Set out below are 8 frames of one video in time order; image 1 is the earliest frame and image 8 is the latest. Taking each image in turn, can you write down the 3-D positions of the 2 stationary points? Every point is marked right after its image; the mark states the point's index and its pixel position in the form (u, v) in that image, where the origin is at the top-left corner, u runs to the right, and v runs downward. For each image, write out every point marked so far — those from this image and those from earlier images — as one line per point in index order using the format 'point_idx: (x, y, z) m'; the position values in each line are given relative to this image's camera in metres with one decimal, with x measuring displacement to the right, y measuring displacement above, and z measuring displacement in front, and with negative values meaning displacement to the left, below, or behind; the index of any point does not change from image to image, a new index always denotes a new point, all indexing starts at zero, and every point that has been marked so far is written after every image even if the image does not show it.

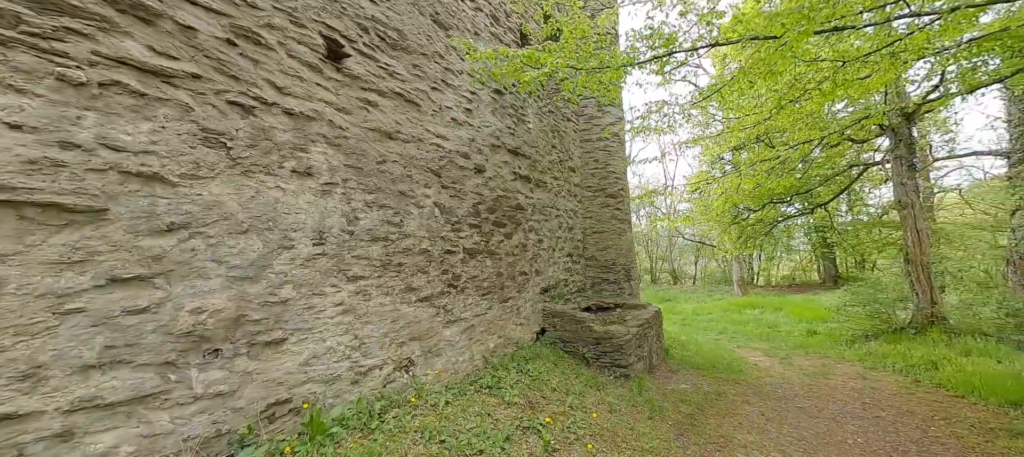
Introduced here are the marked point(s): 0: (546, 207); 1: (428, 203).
0: (+0.6, +0.3, +6.2) m
1: (-0.9, +0.3, +3.9) m
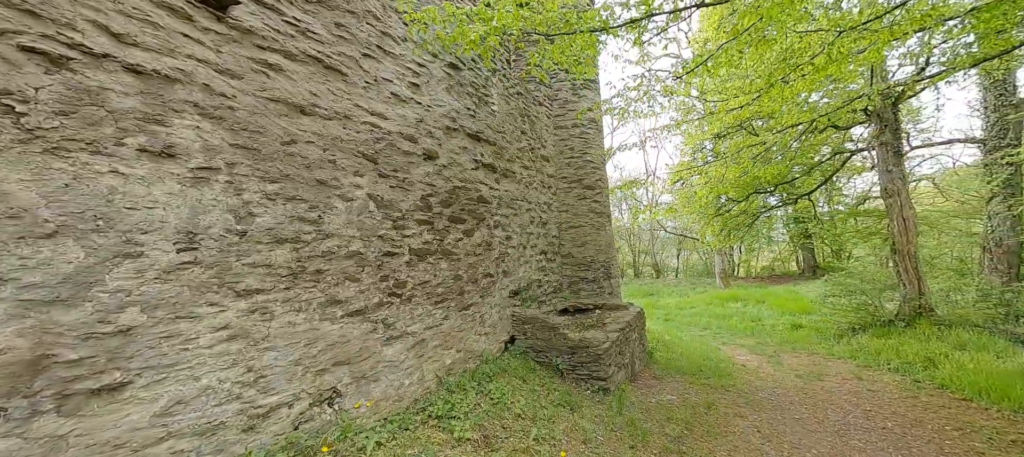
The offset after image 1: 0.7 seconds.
0: (+0.1, +0.4, +5.6) m
1: (-1.3, +0.3, +3.2) m
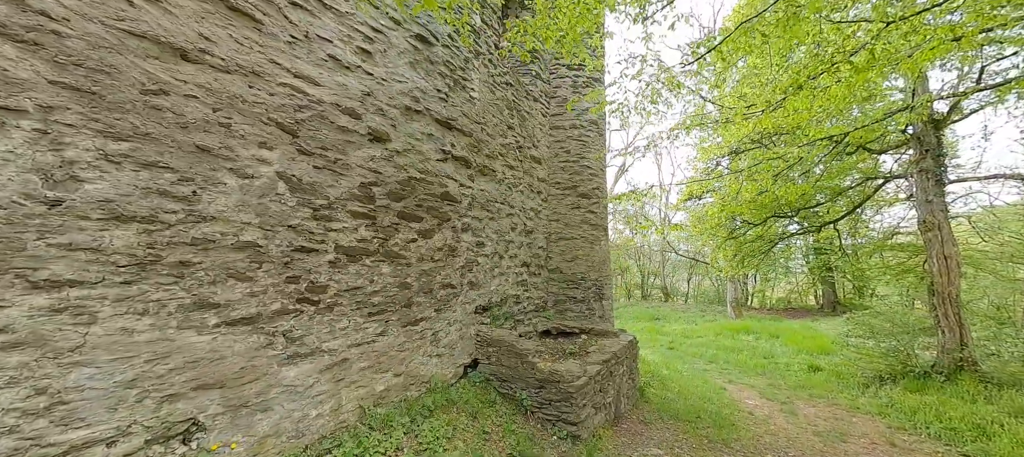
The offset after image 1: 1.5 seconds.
0: (-0.2, +0.3, +4.9) m
1: (-1.7, +0.4, +2.5) m
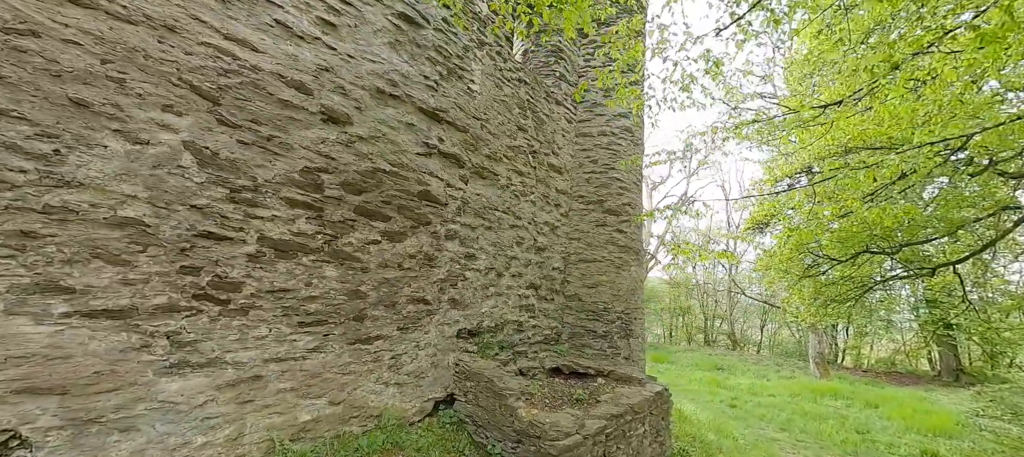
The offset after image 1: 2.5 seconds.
0: (-0.2, +0.2, +4.2) m
1: (-2.0, +0.5, +2.1) m
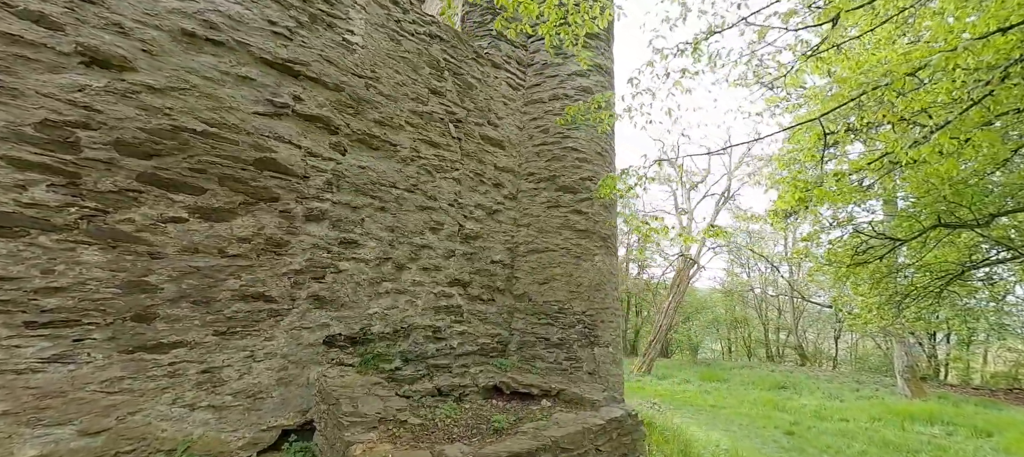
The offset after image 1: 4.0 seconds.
0: (-1.1, +0.4, +3.4) m
1: (-3.2, +0.7, +1.6) m
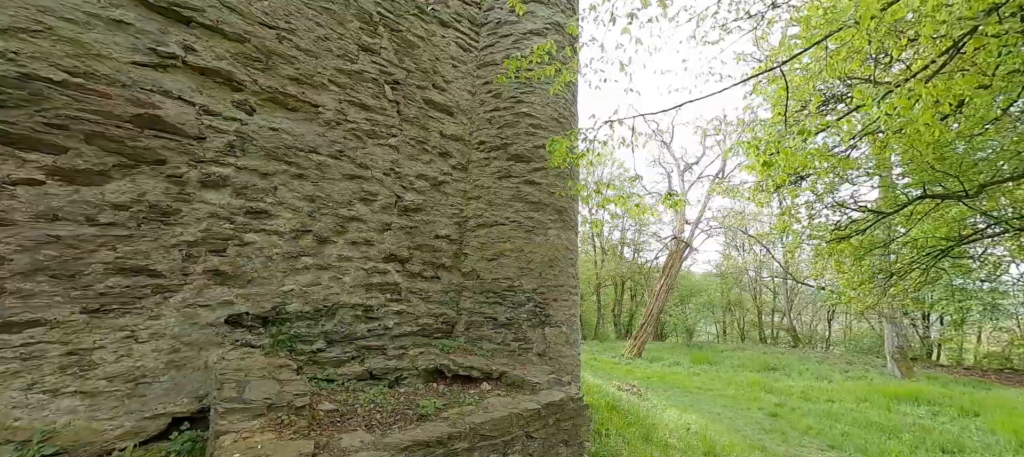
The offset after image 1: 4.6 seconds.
0: (-1.7, +0.6, +3.1) m
1: (-3.8, +0.8, +1.3) m
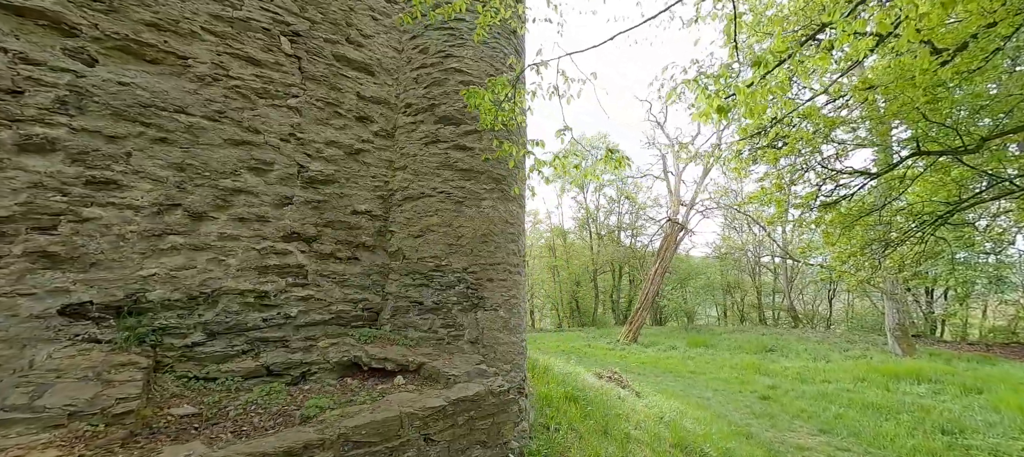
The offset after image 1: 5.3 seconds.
0: (-2.4, +0.8, +2.6) m
1: (-4.4, +0.9, +0.8) m
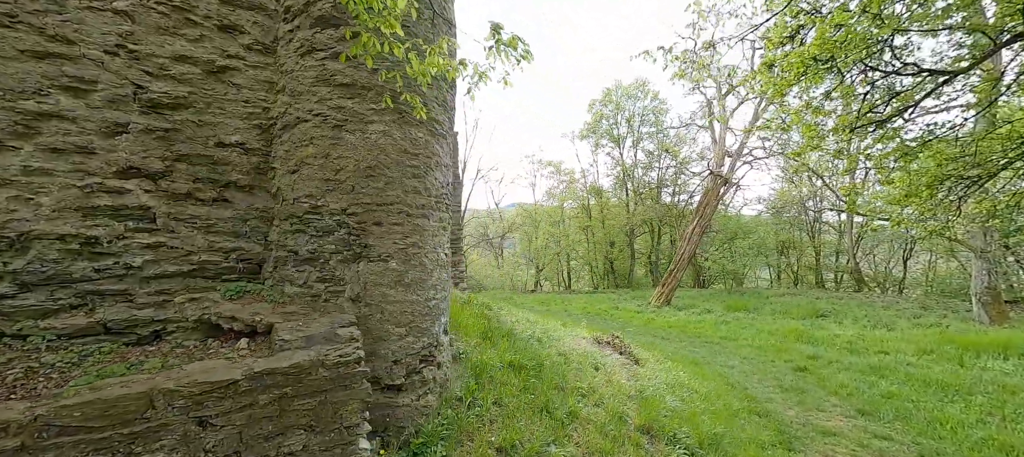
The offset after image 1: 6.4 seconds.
0: (-3.2, +1.2, +2.1) m
1: (-5.5, +1.1, +0.6) m
